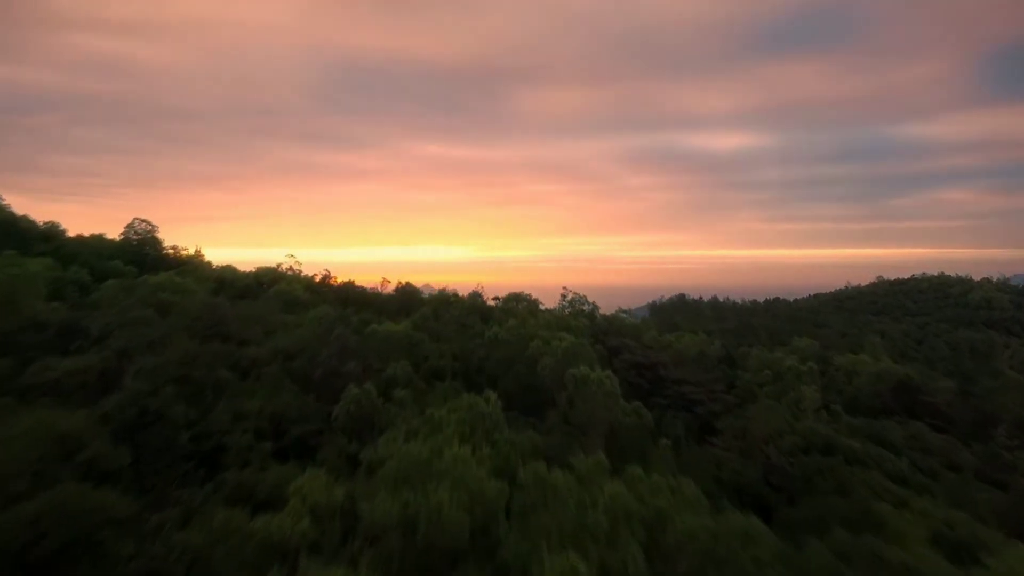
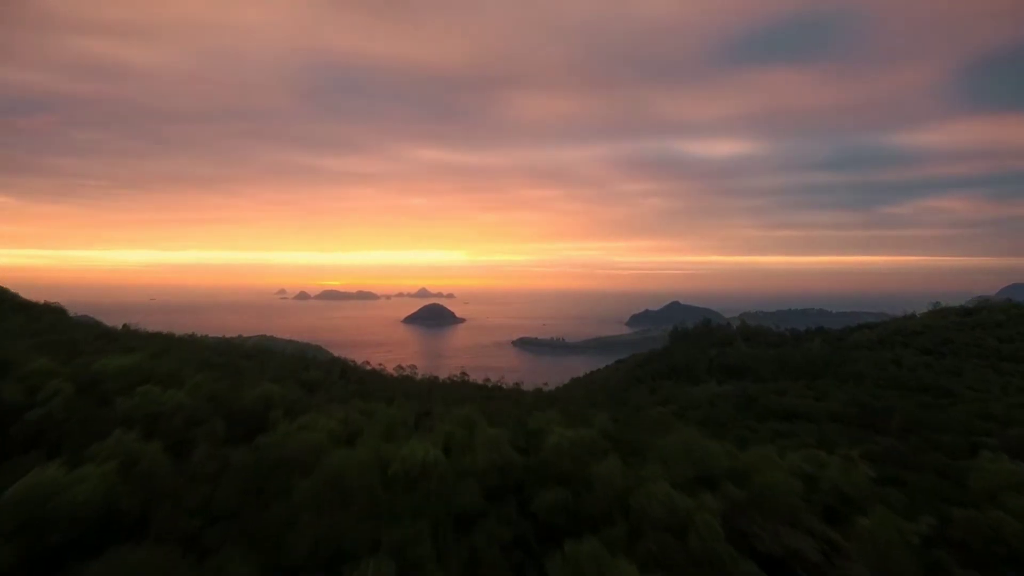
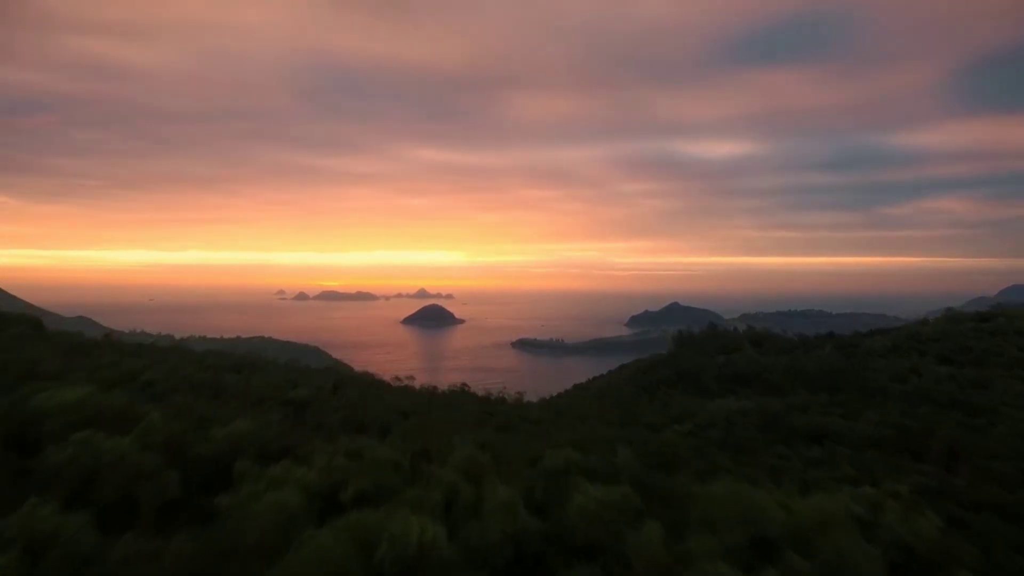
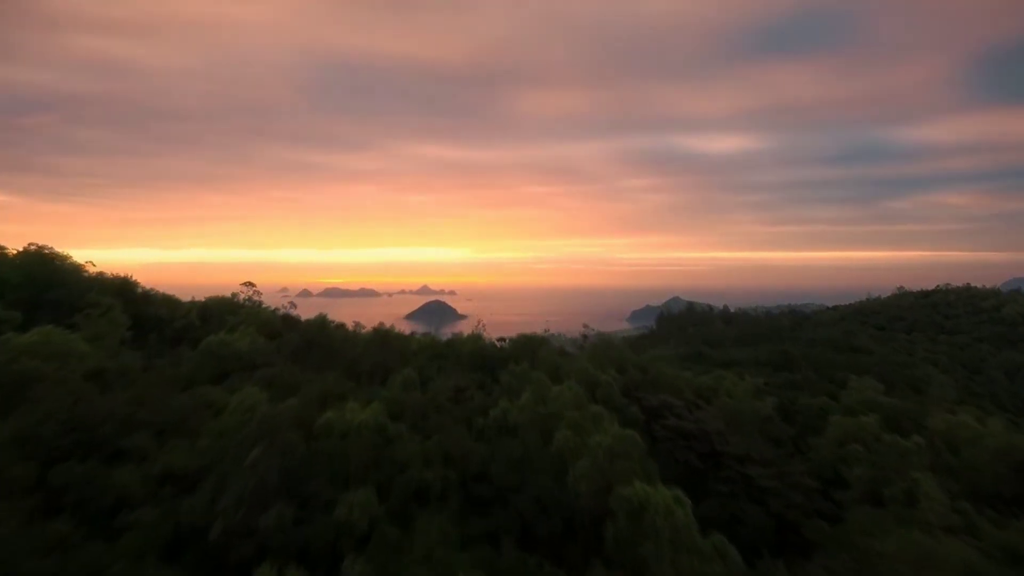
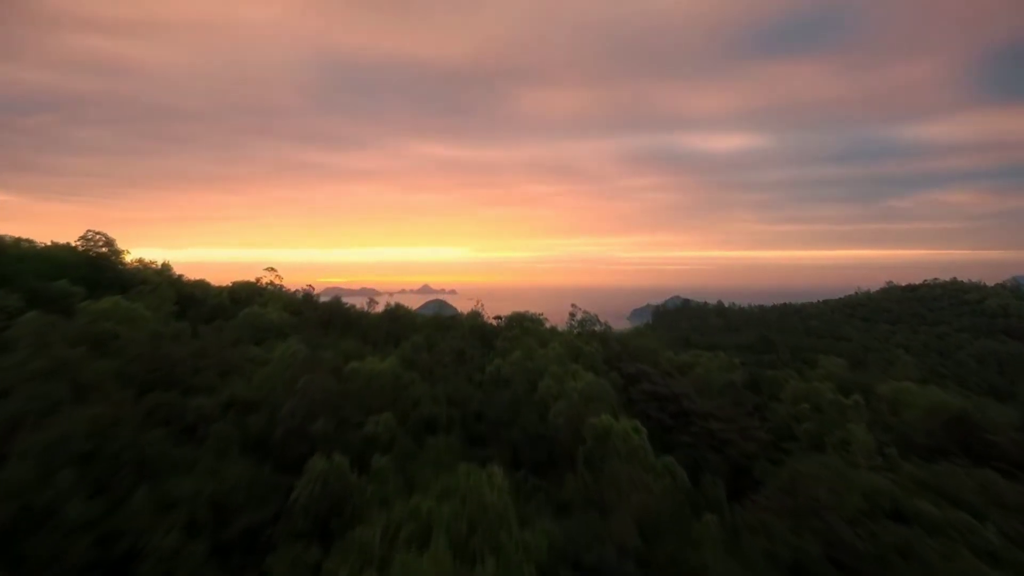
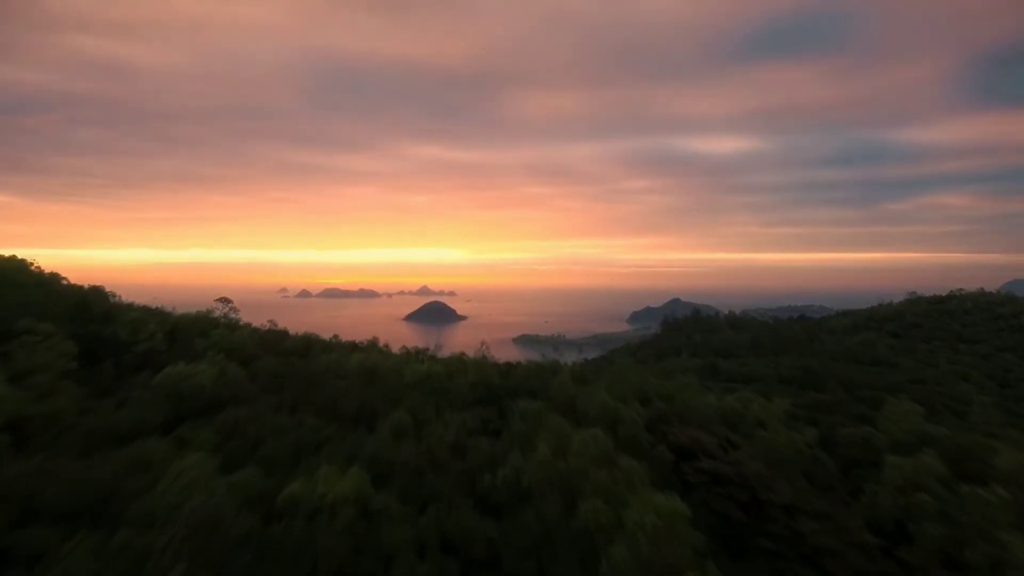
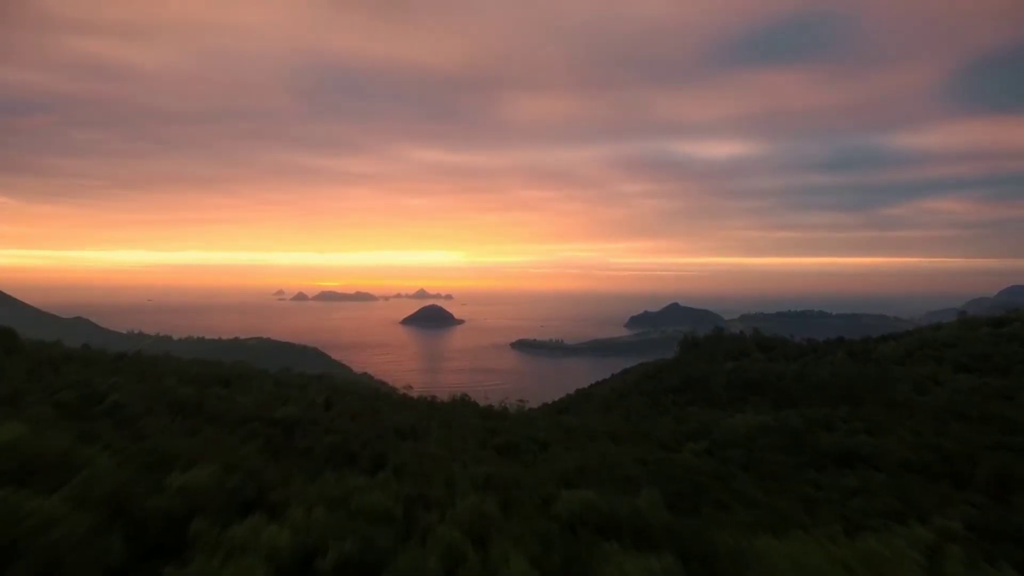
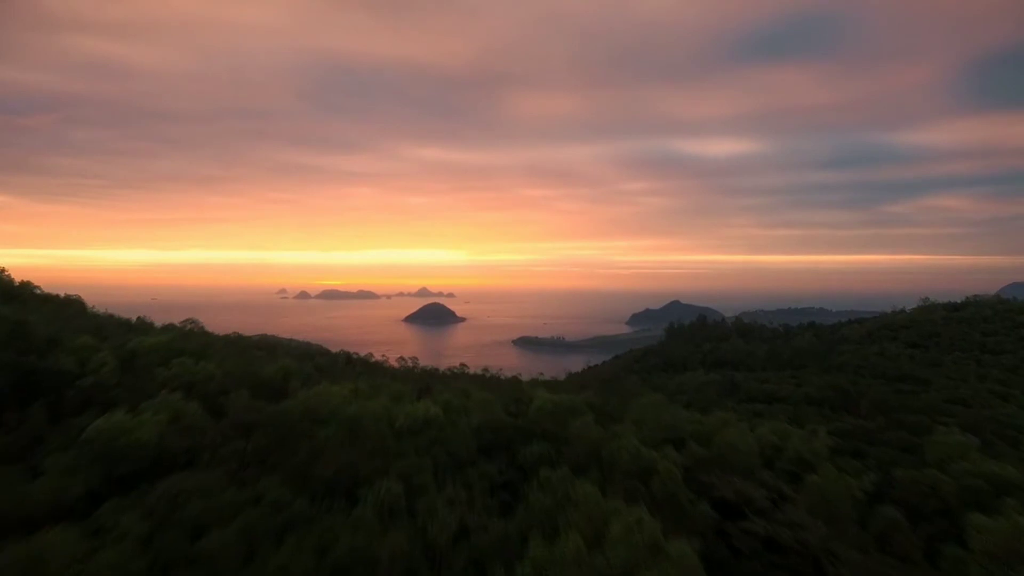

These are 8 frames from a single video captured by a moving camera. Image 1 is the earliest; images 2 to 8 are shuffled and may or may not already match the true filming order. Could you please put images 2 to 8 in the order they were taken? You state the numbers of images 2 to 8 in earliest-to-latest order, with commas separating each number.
5, 4, 6, 8, 2, 3, 7
